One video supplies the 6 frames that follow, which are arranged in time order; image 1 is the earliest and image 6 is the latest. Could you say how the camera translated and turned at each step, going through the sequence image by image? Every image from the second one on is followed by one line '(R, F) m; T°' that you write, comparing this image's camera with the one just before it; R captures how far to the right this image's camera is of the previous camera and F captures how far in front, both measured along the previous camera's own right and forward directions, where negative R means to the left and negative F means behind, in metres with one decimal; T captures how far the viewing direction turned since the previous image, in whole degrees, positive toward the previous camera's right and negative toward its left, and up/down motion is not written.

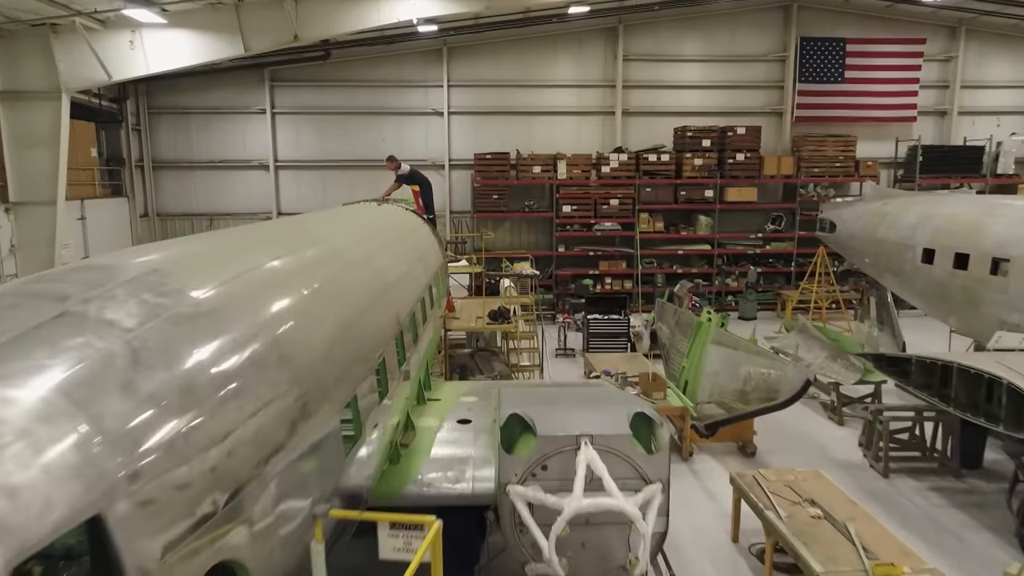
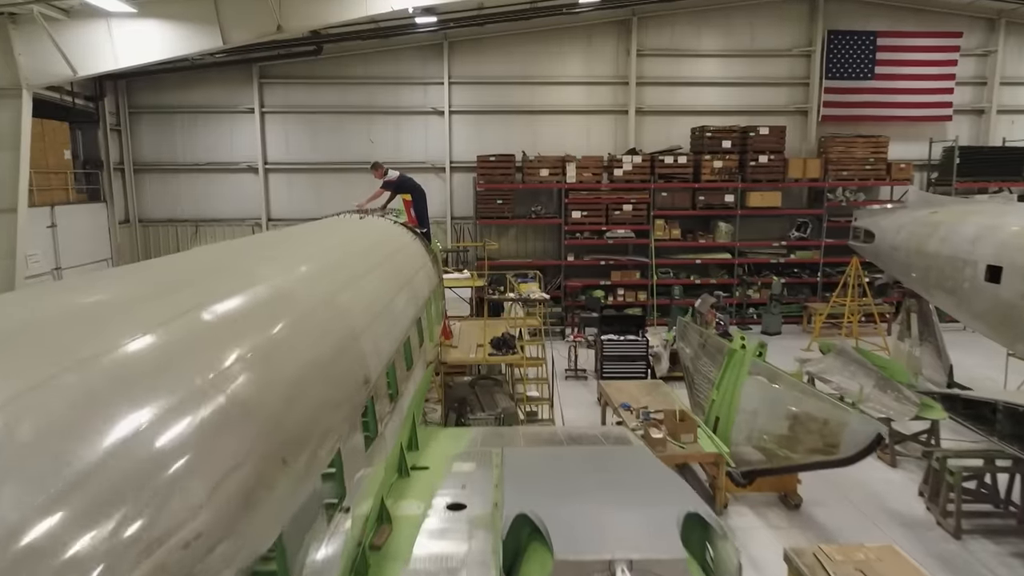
(0.0, +0.9) m; 0°
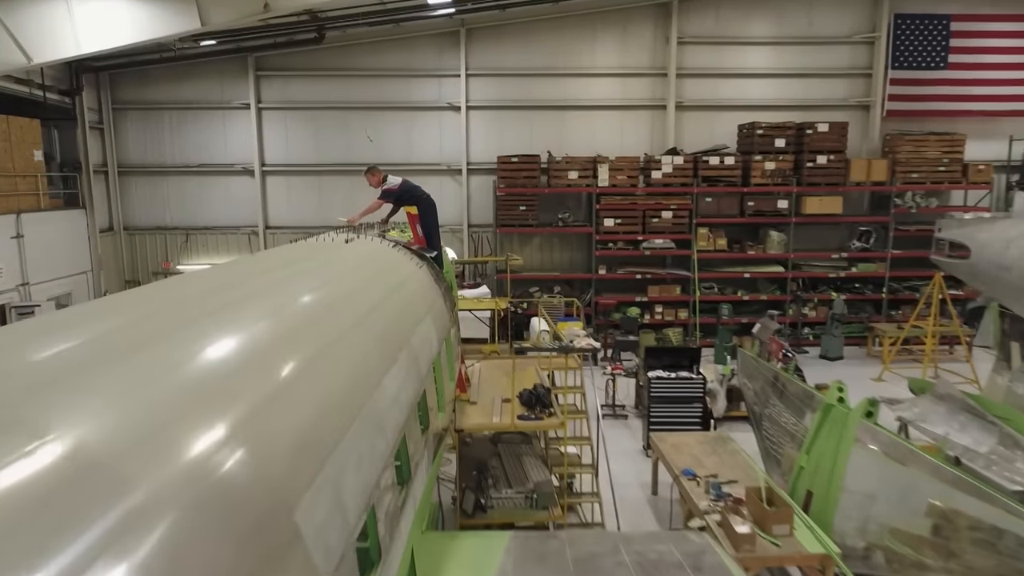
(-0.1, +1.3) m; -1°
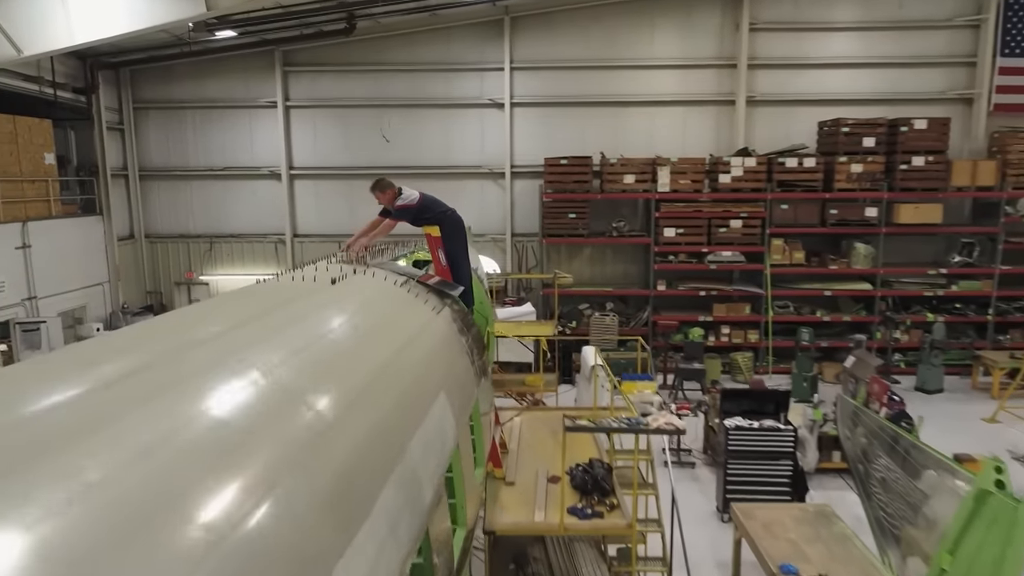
(0.0, +1.1) m; -4°
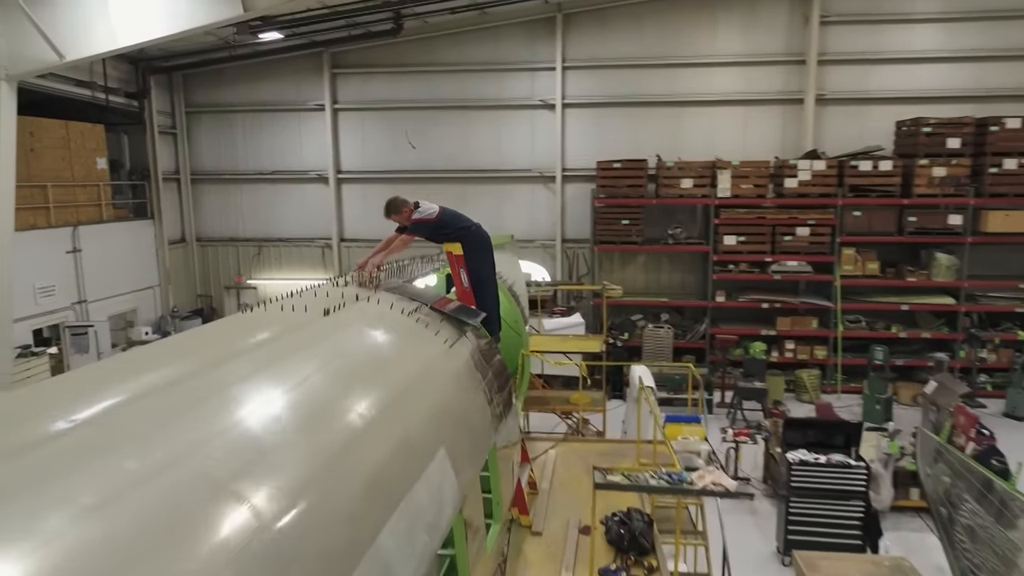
(+0.1, +0.4) m; -5°
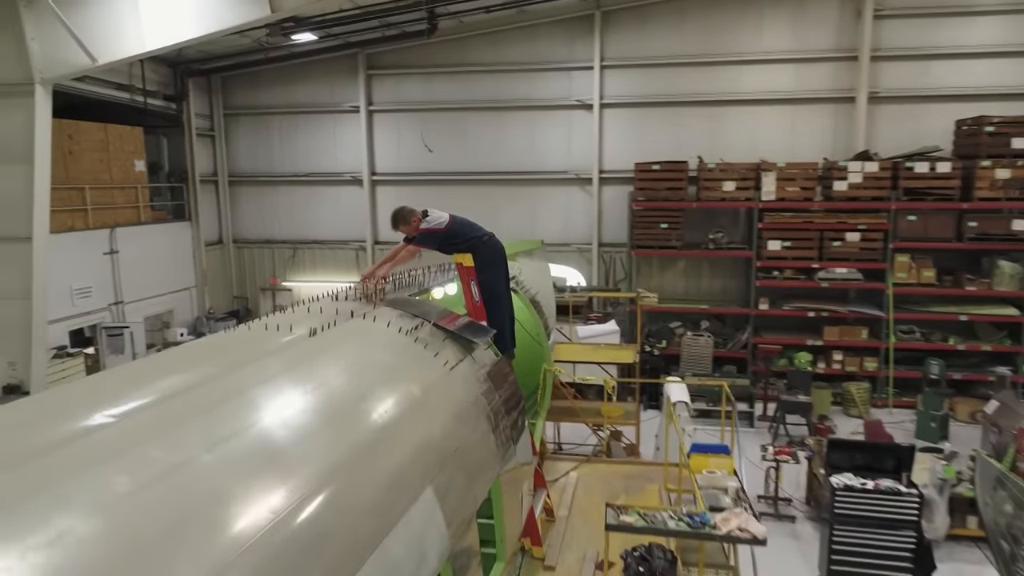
(+0.1, +0.2) m; -3°
